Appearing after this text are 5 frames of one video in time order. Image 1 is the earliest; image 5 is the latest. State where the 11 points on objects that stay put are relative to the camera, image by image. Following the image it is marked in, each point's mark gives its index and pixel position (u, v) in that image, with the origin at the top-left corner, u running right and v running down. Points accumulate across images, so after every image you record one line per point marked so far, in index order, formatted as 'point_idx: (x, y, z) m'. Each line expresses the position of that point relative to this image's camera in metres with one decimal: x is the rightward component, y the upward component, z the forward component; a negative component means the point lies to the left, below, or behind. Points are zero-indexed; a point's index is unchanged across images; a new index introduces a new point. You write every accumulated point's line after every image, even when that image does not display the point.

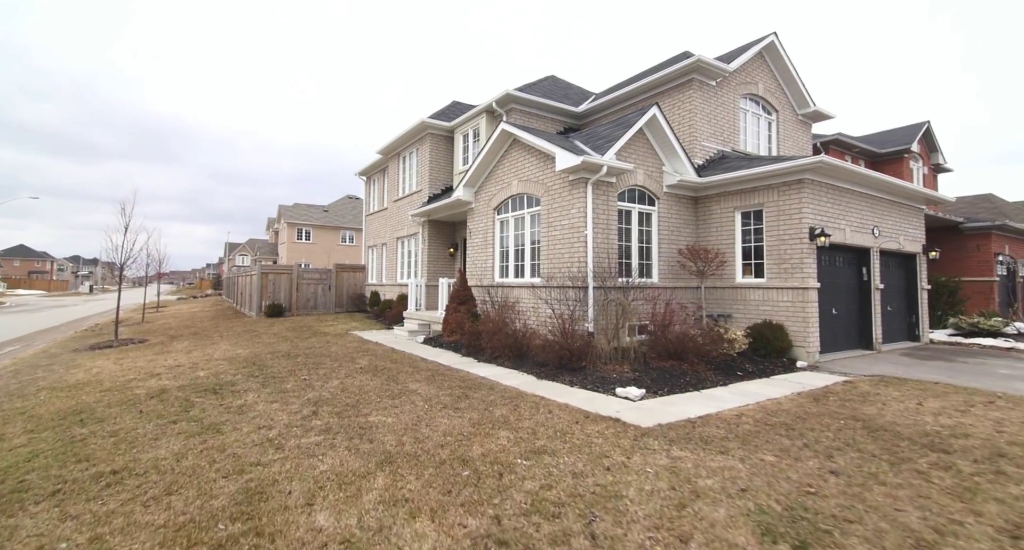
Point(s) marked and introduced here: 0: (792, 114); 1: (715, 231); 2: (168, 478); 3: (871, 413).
0: (+8.1, +4.7, +13.5) m
1: (+4.6, +1.0, +10.5) m
2: (-2.9, -1.7, +3.9) m
3: (+4.0, -1.6, +5.2) m
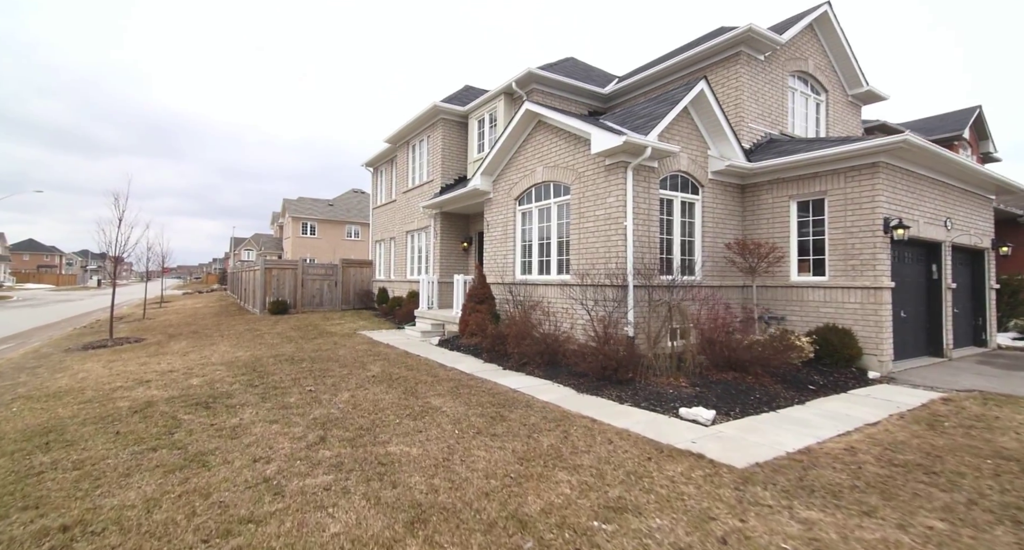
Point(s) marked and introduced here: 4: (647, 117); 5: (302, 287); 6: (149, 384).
0: (+8.7, +4.8, +12.4) m
1: (+5.1, +1.0, +9.4) m
2: (-2.4, -1.7, +3.0) m
3: (+4.5, -1.6, +4.2) m
4: (+2.5, +2.9, +8.5) m
5: (-8.1, -0.5, +17.9) m
6: (-5.9, -1.8, +7.6) m
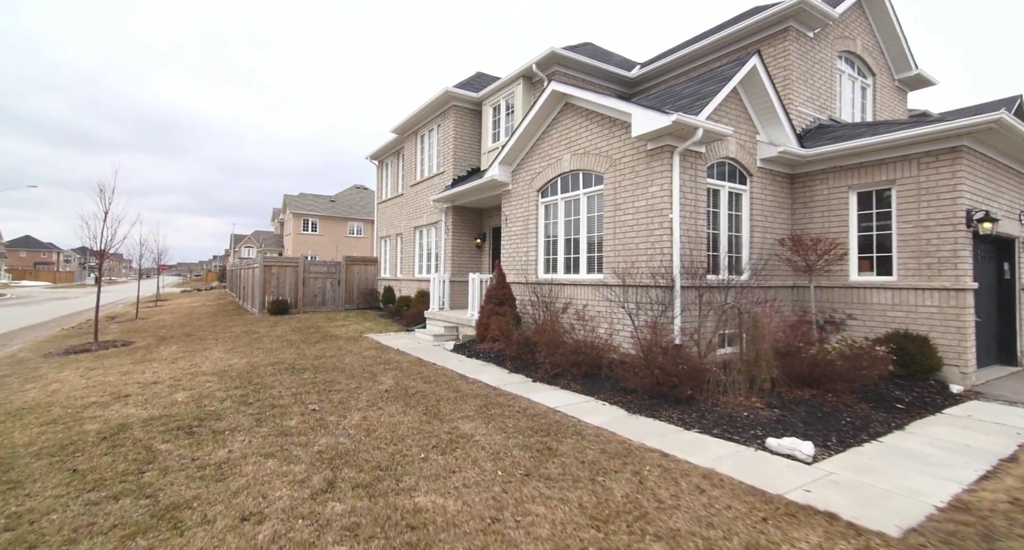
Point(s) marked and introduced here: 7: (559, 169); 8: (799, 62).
0: (+9.2, +4.8, +11.4) m
1: (+5.6, +1.1, +8.4) m
2: (-2.0, -1.7, +2.0) m
3: (+5.0, -1.6, +3.2) m
4: (+2.9, +2.9, +7.6) m
5: (-7.6, -0.4, +16.9) m
6: (-5.4, -1.7, +6.6) m
7: (+0.9, +2.1, +9.2) m
8: (+5.6, +4.2, +9.1) m
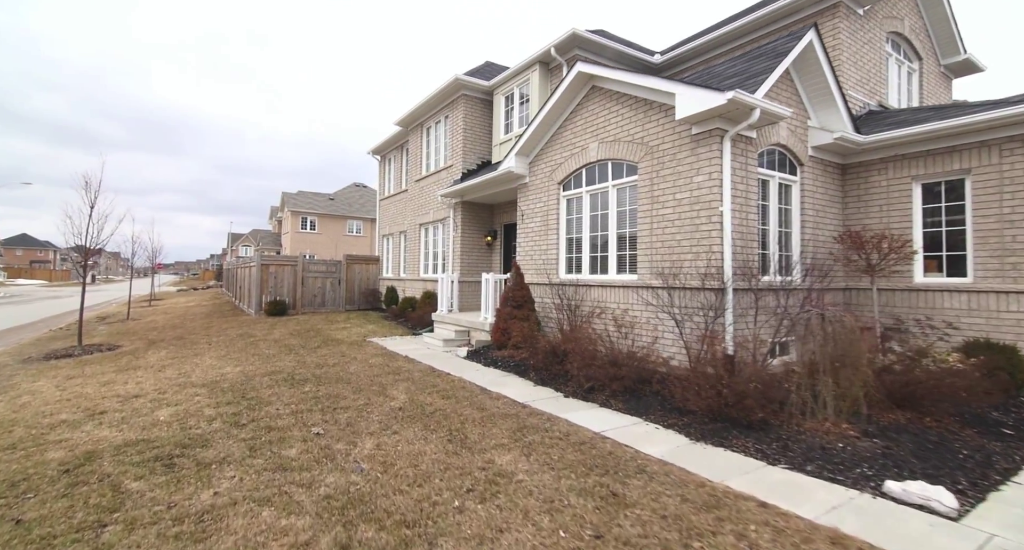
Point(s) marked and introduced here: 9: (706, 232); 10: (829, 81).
0: (+9.6, +4.8, +10.5) m
1: (+6.0, +1.0, +7.6) m
2: (-1.6, -1.7, +1.2) m
3: (+5.4, -1.6, +2.4) m
4: (+3.3, +2.9, +6.7) m
5: (-7.2, -0.4, +16.0) m
6: (-5.0, -1.7, +5.7) m
7: (+1.3, +2.1, +8.4) m
8: (+6.0, +4.1, +8.2) m
9: (+2.7, +0.6, +6.4) m
10: (+4.8, +3.0, +7.1) m
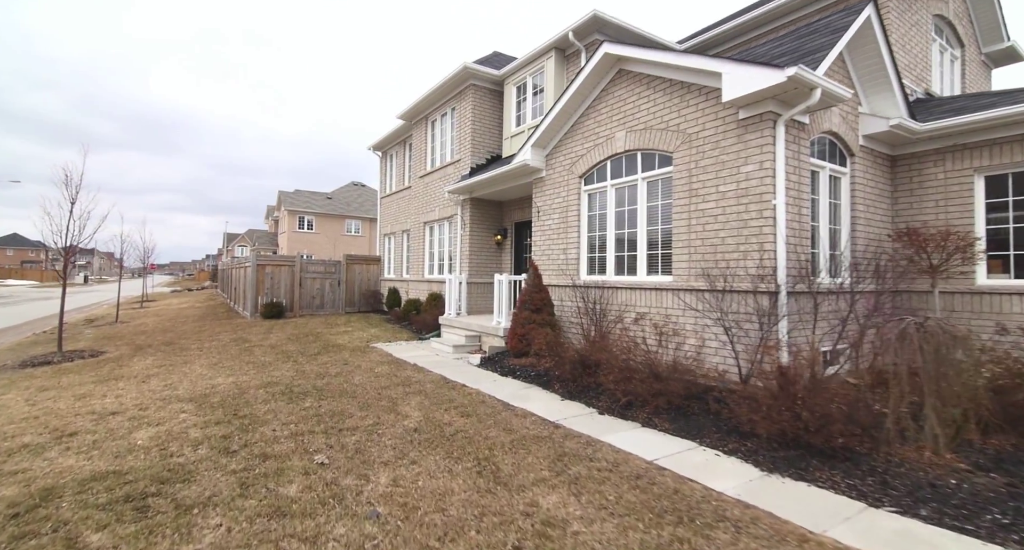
0: (+9.9, +4.8, +9.9) m
1: (+6.3, +1.0, +6.9) m
2: (-1.2, -1.7, +0.4) m
3: (+5.7, -1.6, +1.7) m
4: (+3.7, +2.9, +6.0) m
5: (-7.0, -0.4, +15.3) m
6: (-4.7, -1.8, +5.0) m
7: (+1.6, +2.1, +7.7) m
8: (+6.3, +4.1, +7.6) m
9: (+3.0, +0.6, +5.7) m
10: (+5.2, +3.0, +6.4) m
